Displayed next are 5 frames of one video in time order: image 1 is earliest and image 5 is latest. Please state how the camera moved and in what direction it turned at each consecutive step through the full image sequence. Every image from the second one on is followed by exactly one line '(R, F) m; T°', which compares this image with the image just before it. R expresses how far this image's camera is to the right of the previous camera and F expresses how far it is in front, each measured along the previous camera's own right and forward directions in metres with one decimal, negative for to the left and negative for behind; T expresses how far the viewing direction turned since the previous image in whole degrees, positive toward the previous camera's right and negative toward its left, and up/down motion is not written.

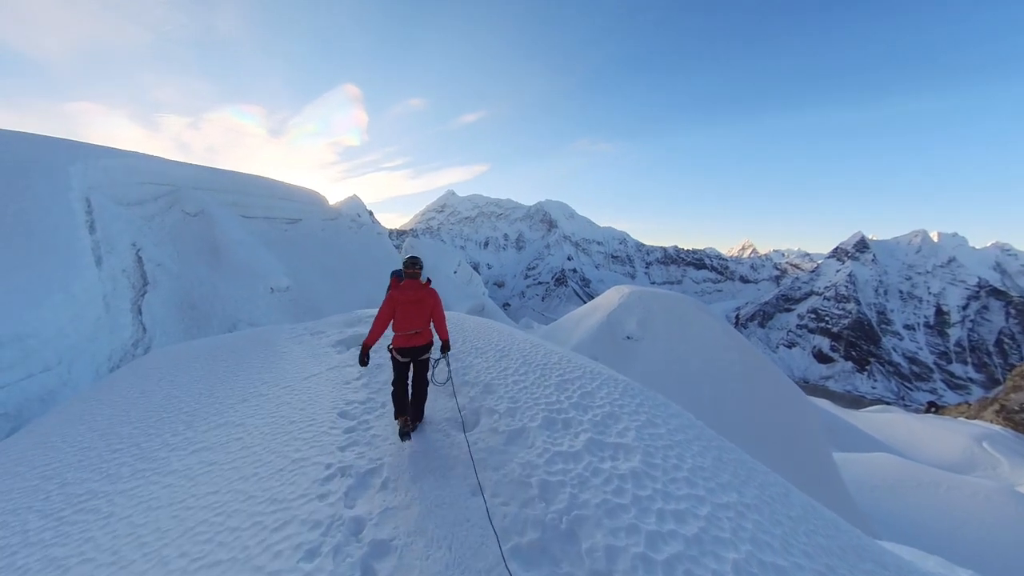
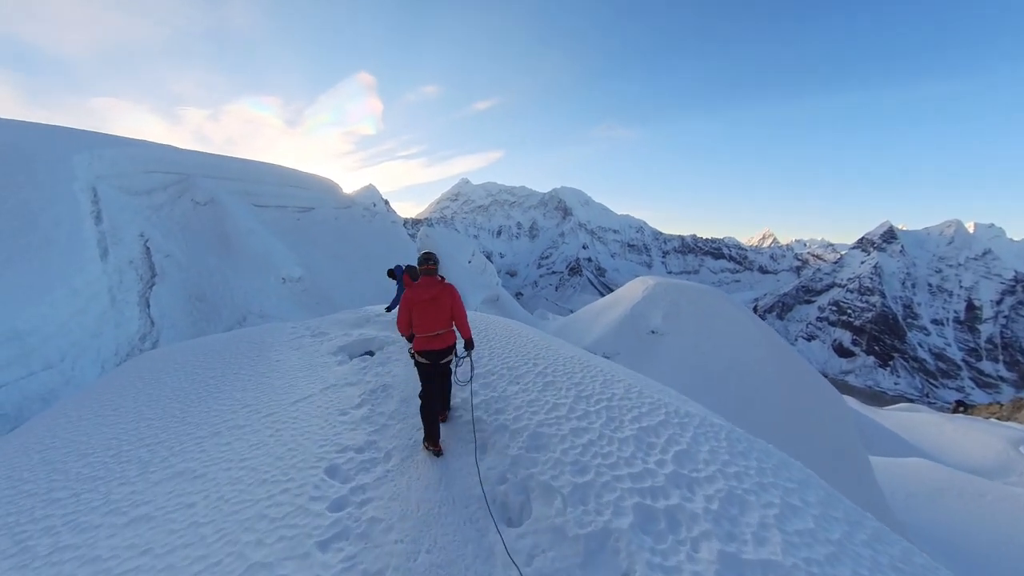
(-0.4, +1.5) m; -2°
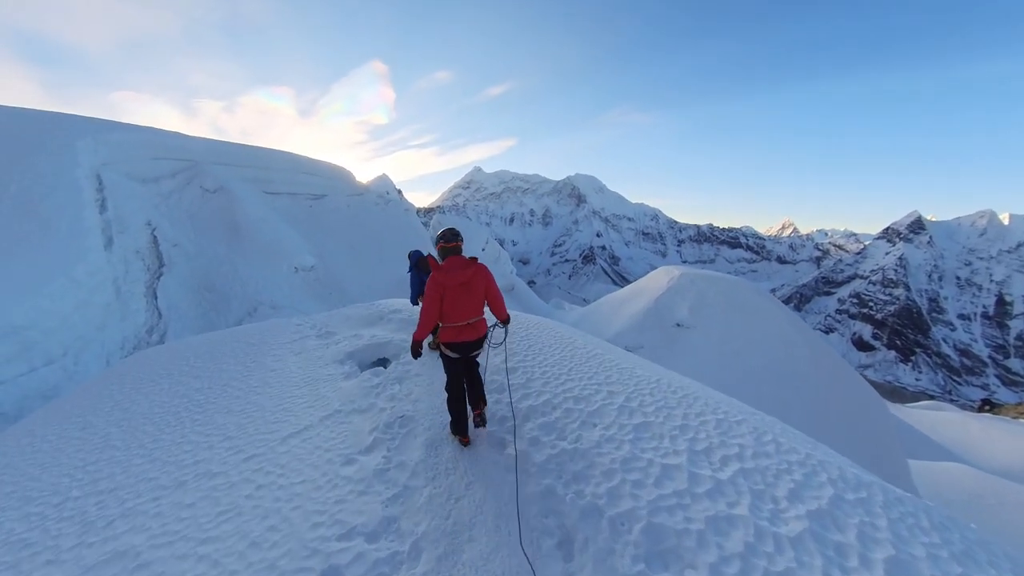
(-0.5, +1.4) m; -1°
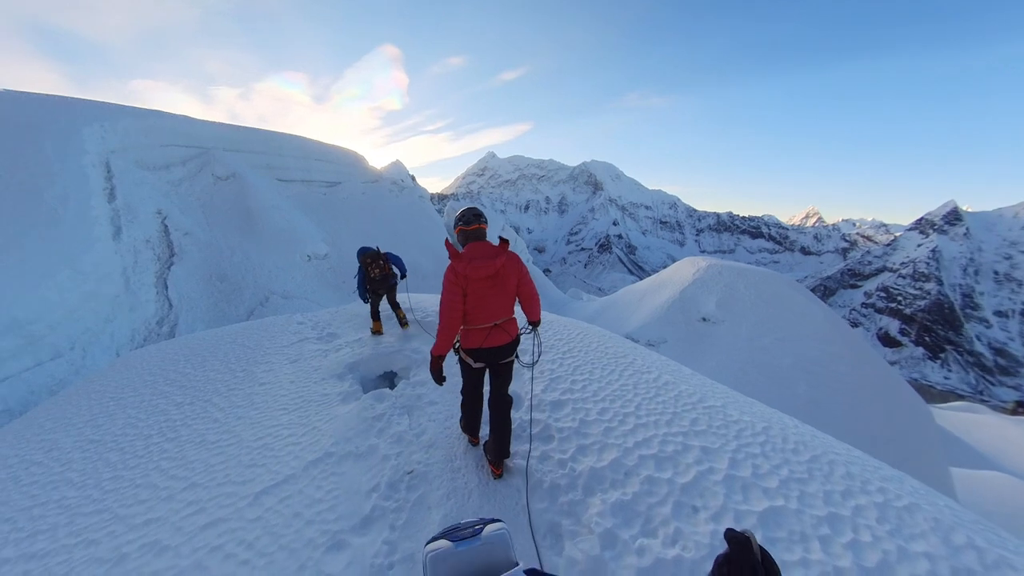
(-0.3, +1.1) m; -2°
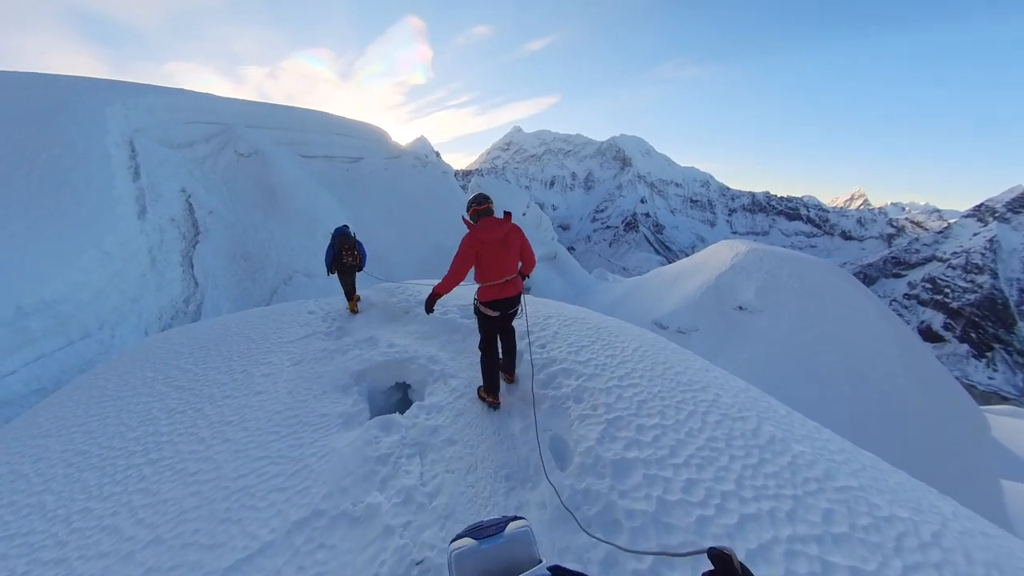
(-0.1, +0.9) m; -3°
